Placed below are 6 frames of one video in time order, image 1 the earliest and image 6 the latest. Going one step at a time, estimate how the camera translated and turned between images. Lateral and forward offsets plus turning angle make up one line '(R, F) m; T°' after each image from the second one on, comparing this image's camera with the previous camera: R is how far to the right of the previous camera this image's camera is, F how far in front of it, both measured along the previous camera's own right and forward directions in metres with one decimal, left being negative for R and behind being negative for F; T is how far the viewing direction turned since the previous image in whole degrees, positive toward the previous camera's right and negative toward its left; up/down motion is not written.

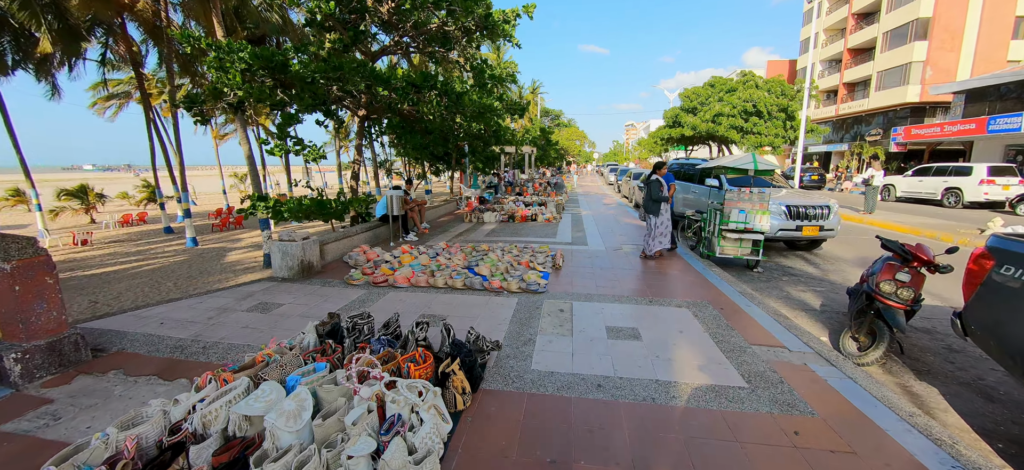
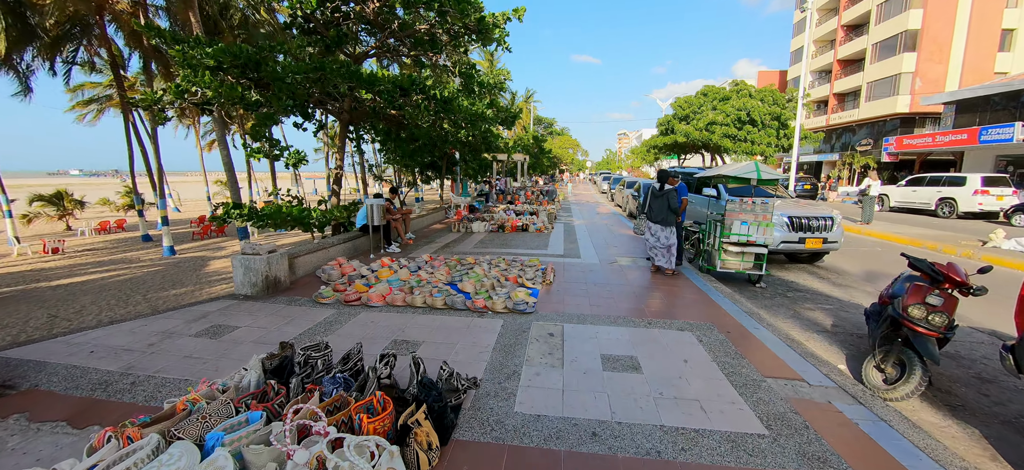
(+0.1, +0.4) m; +1°
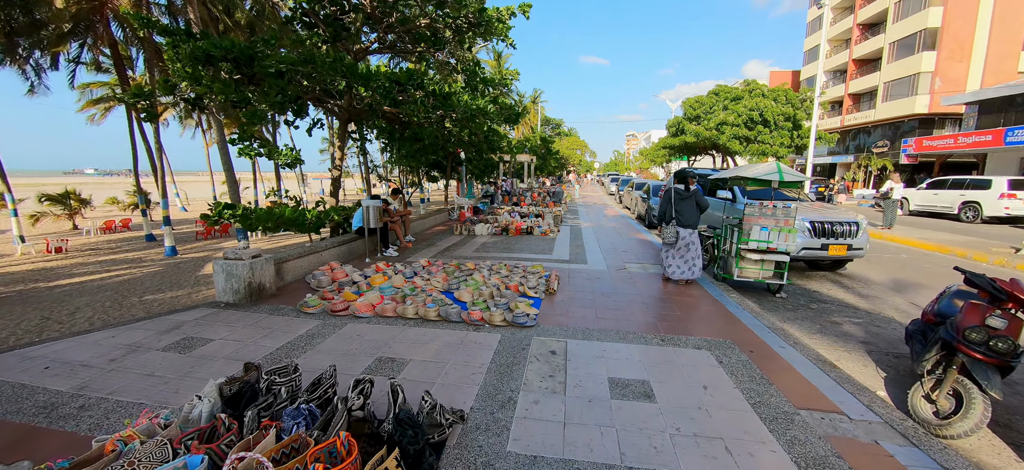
(+0.1, +0.3) m; -1°
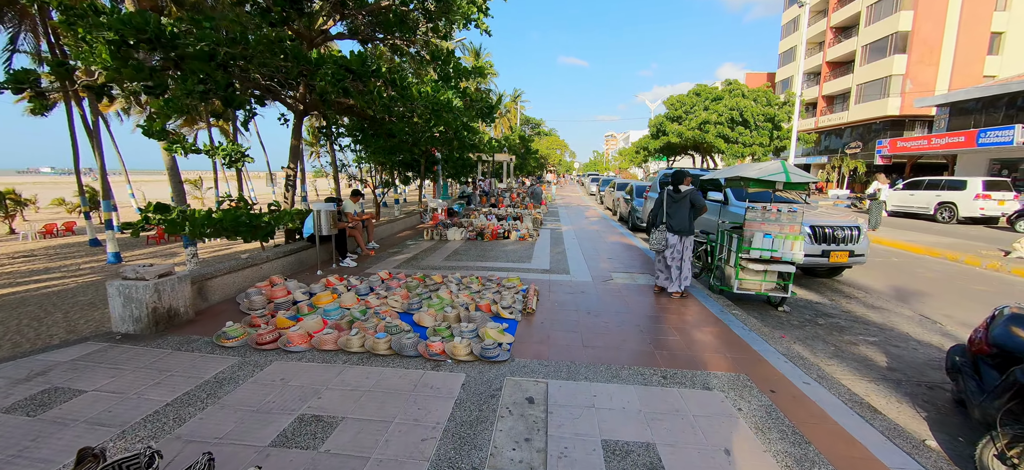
(+0.1, +0.7) m; +3°
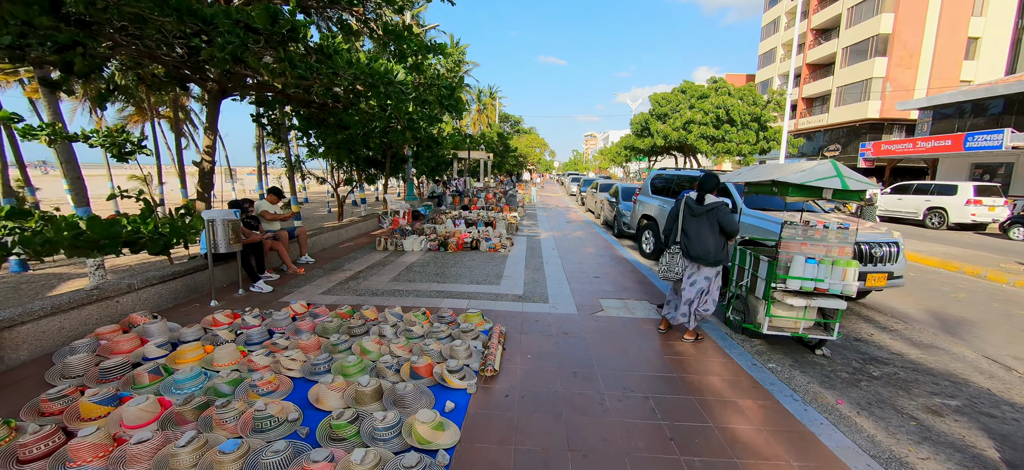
(+0.2, +1.2) m; +3°
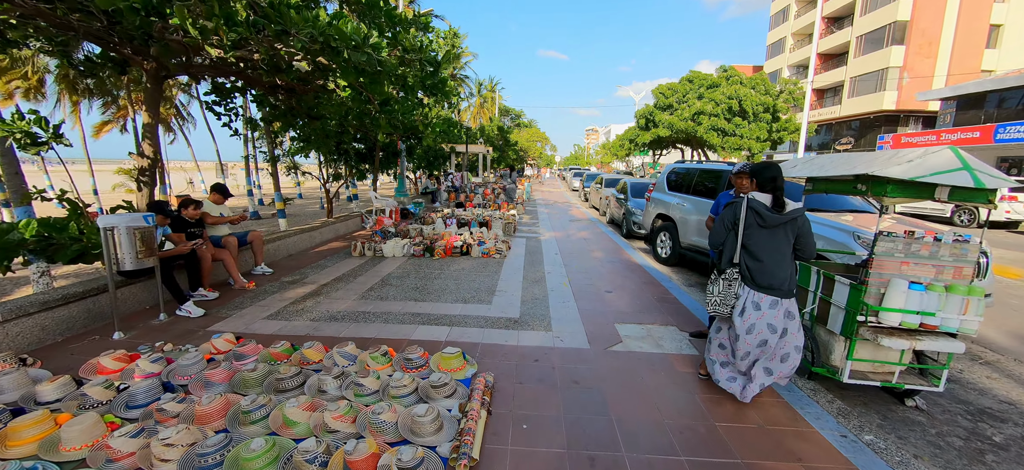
(+0.1, +0.9) m; 0°
